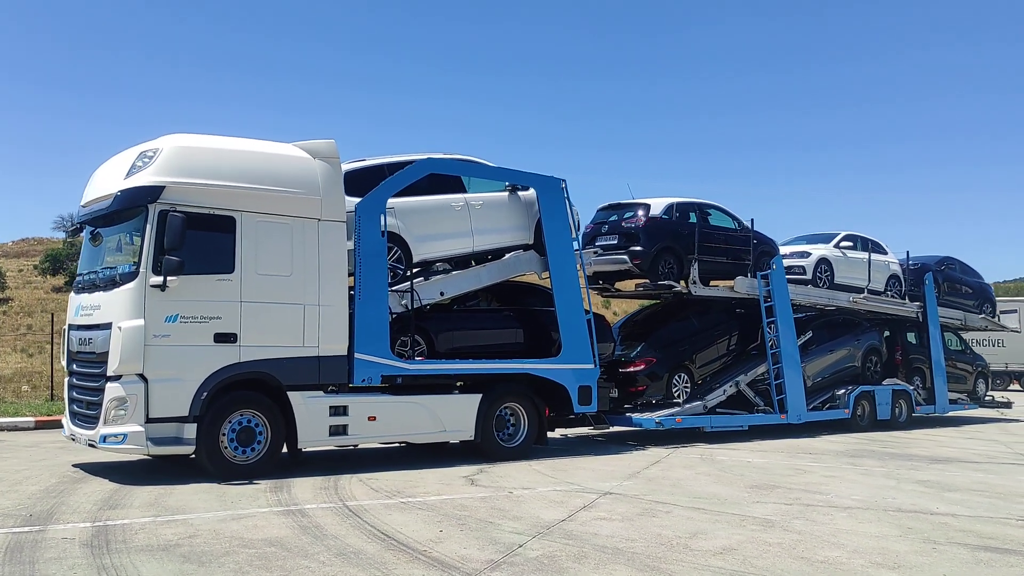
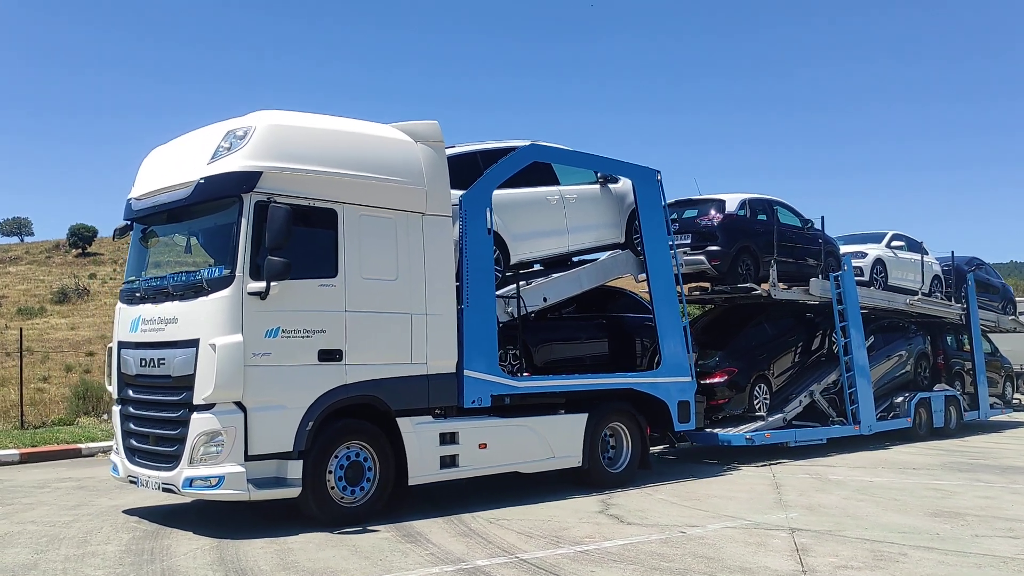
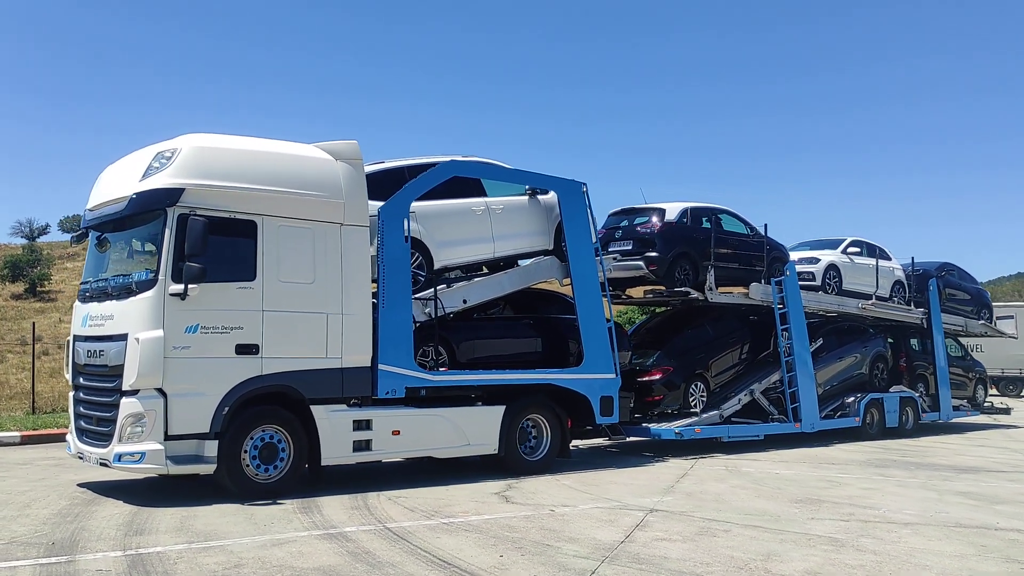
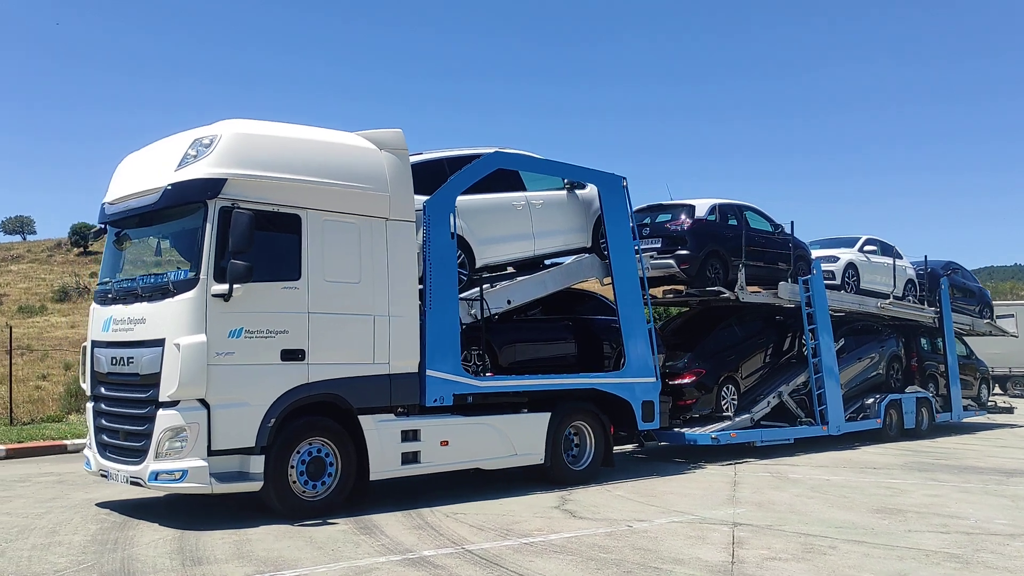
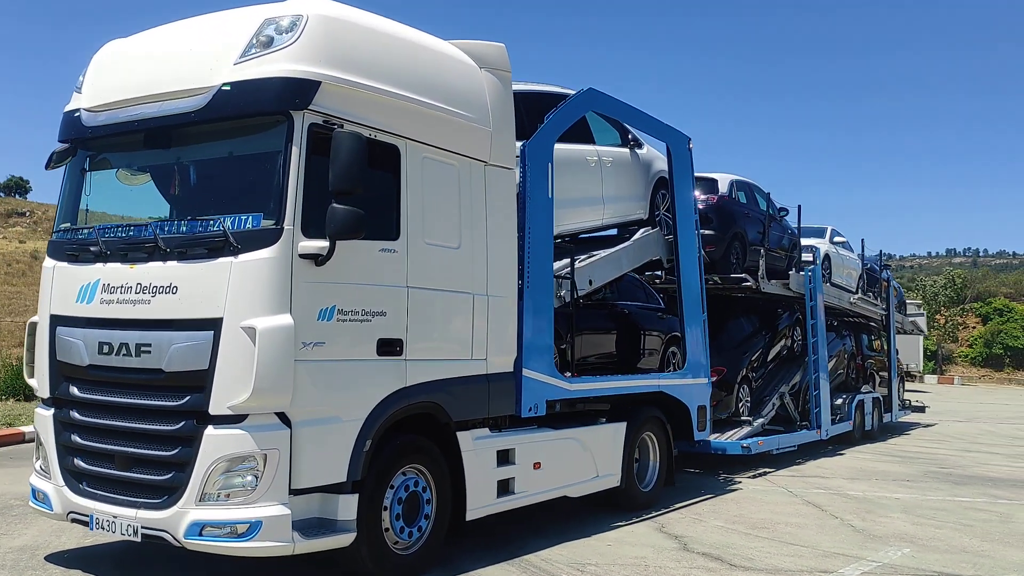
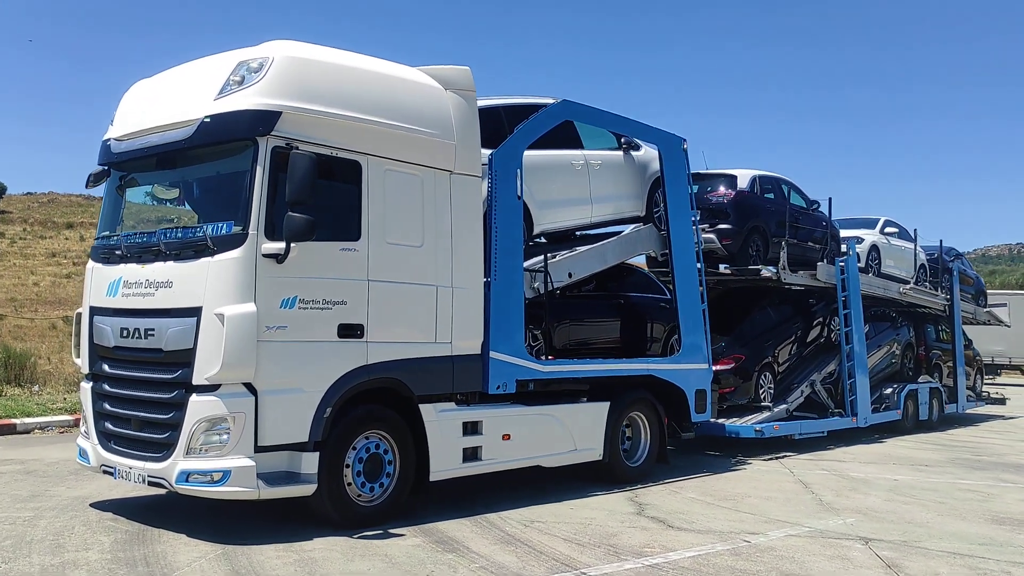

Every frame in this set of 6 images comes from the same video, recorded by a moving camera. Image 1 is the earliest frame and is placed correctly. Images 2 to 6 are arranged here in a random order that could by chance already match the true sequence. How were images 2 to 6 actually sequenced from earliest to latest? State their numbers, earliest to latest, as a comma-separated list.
3, 4, 2, 6, 5
